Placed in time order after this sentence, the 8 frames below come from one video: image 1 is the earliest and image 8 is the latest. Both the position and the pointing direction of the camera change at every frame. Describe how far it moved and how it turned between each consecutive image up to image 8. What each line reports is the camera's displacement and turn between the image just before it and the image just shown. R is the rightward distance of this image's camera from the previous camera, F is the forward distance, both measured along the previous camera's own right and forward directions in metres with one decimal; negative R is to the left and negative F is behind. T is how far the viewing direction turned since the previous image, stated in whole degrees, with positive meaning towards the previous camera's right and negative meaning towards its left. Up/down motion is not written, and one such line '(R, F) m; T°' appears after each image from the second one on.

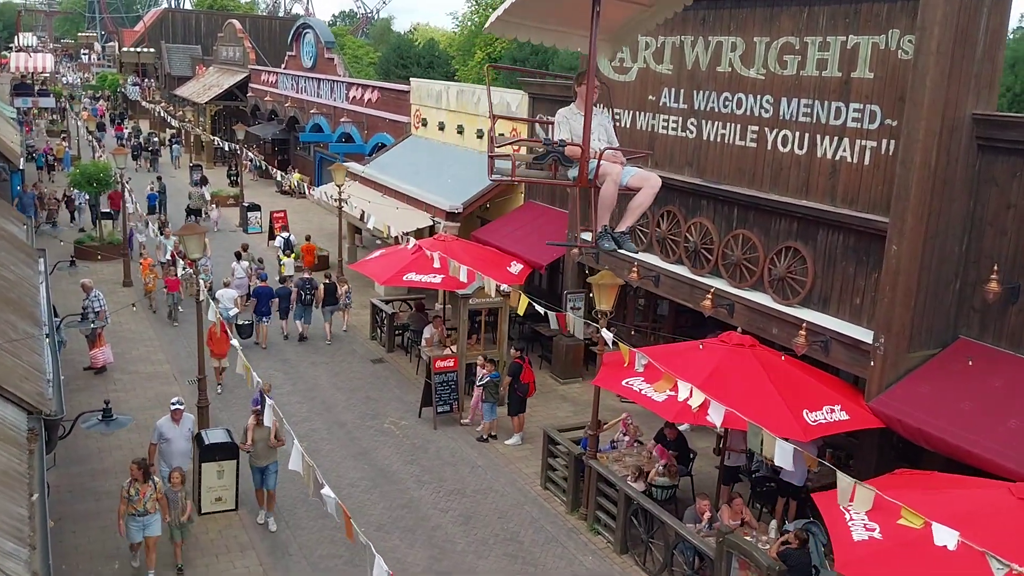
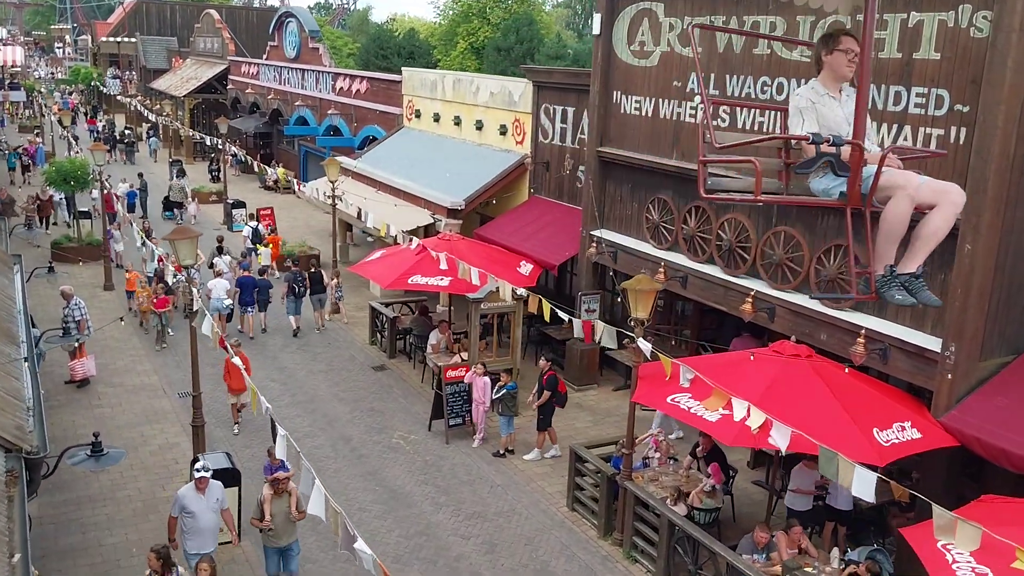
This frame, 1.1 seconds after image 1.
(-0.5, +1.0) m; +1°
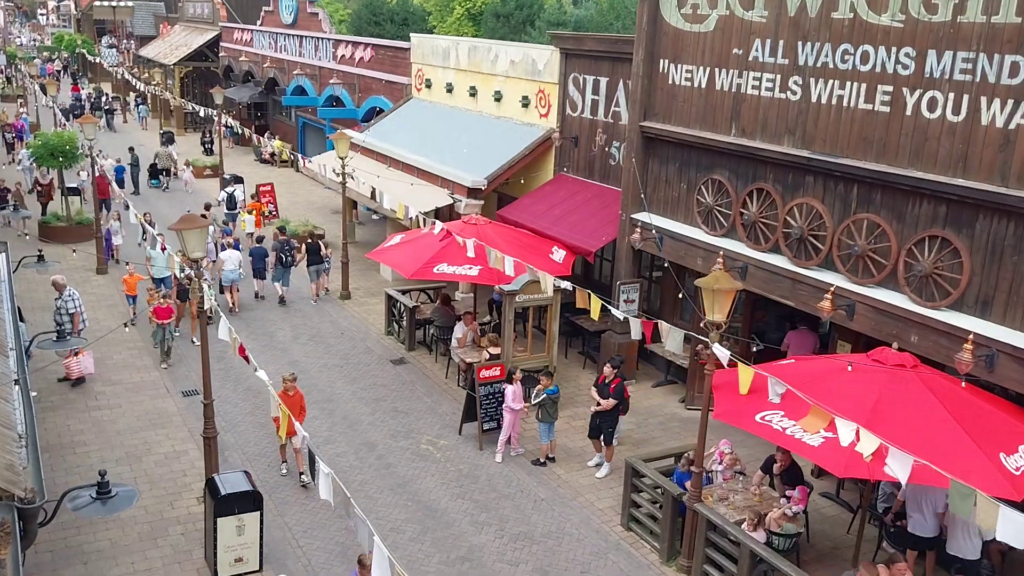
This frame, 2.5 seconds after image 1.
(-0.7, +1.3) m; +1°
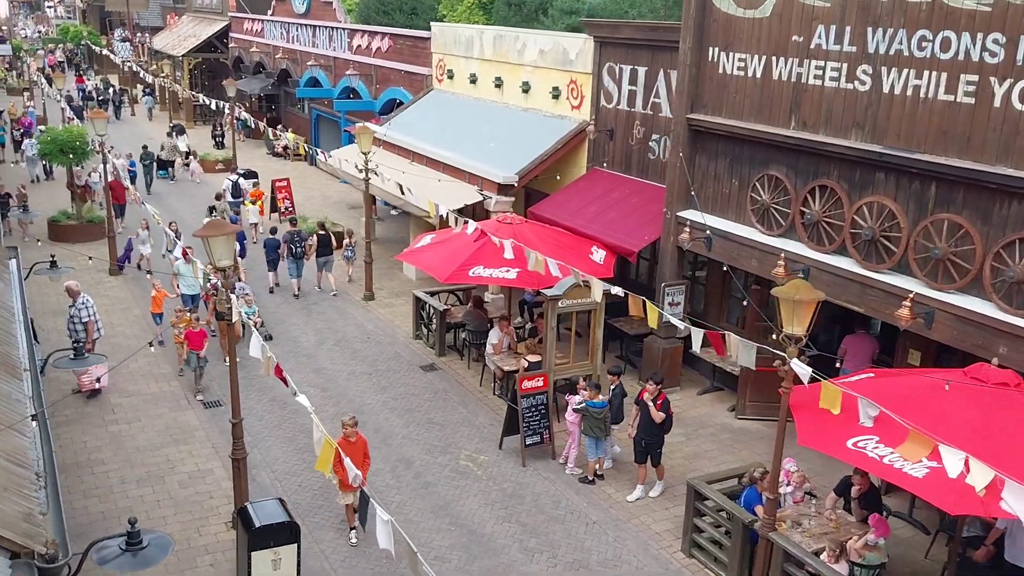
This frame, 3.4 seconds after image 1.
(-0.5, +0.8) m; 0°
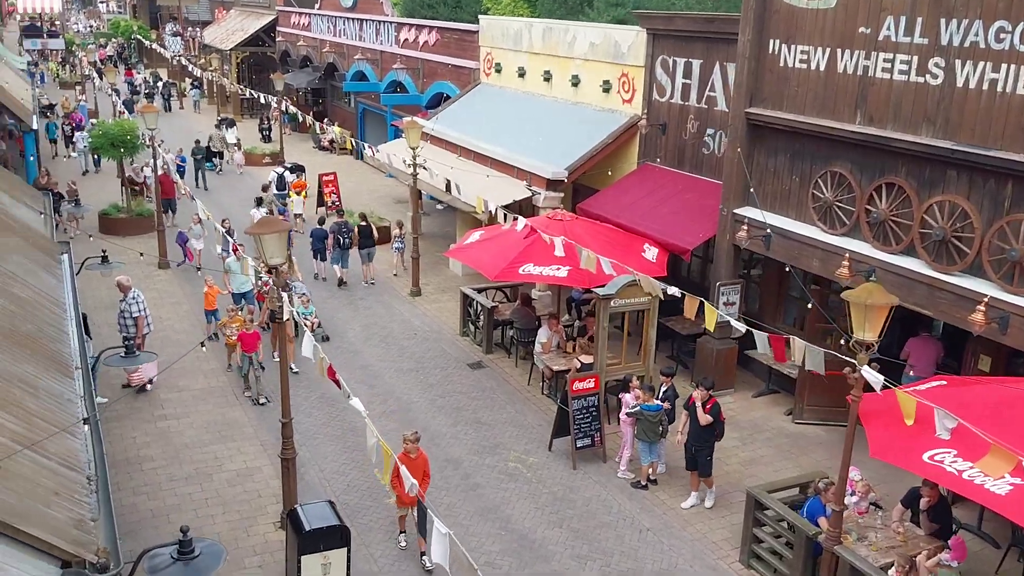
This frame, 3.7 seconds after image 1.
(-0.1, +0.3) m; -2°
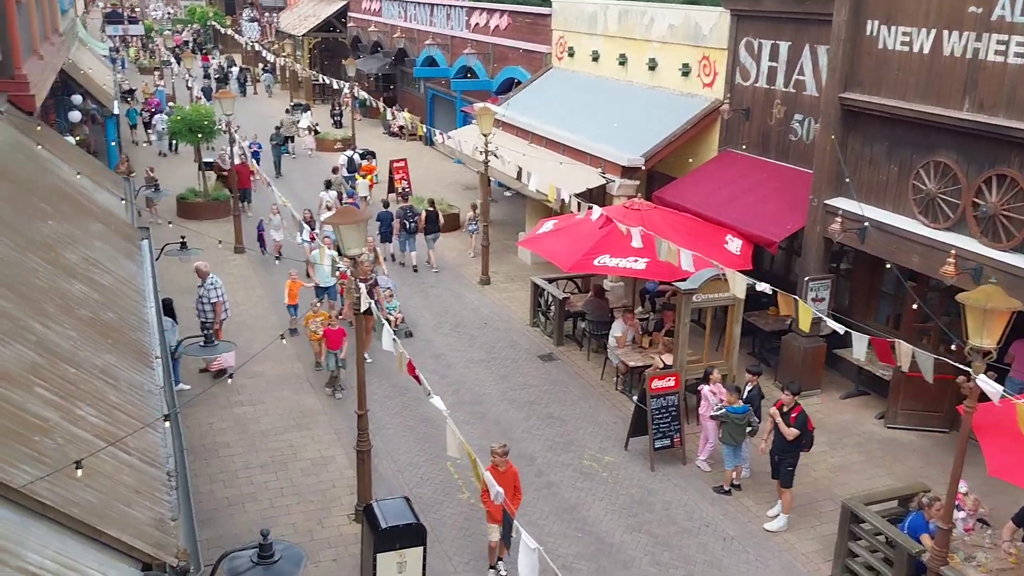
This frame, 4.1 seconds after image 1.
(-0.2, +0.5) m; -4°
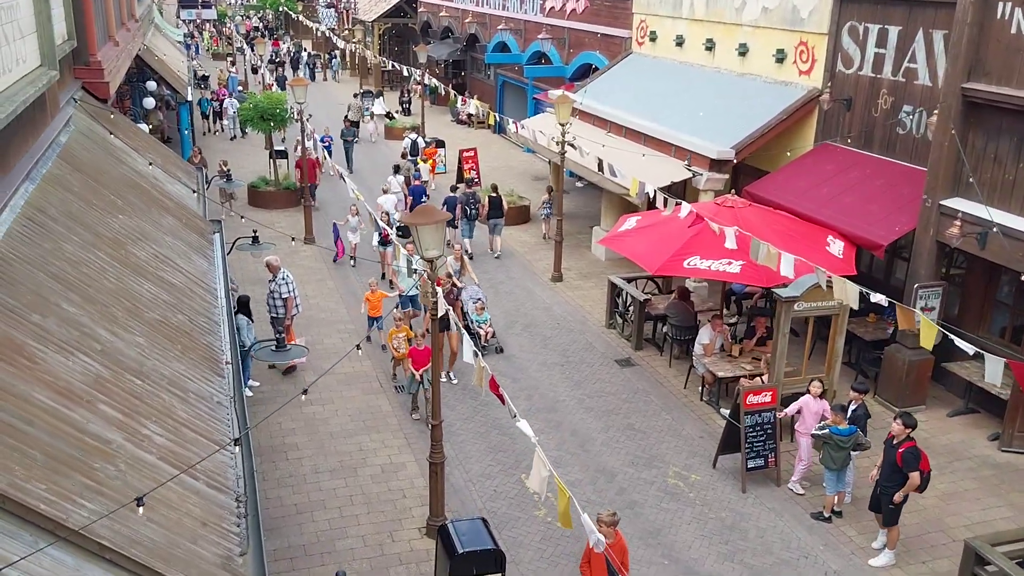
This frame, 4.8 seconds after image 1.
(-0.3, +0.7) m; -4°
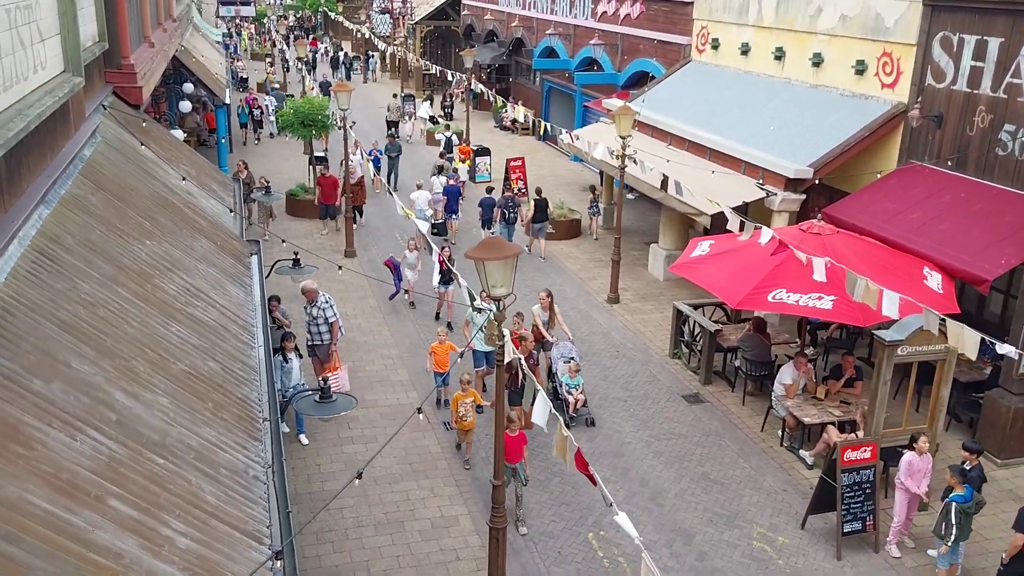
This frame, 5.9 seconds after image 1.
(-0.4, +1.1) m; -2°
